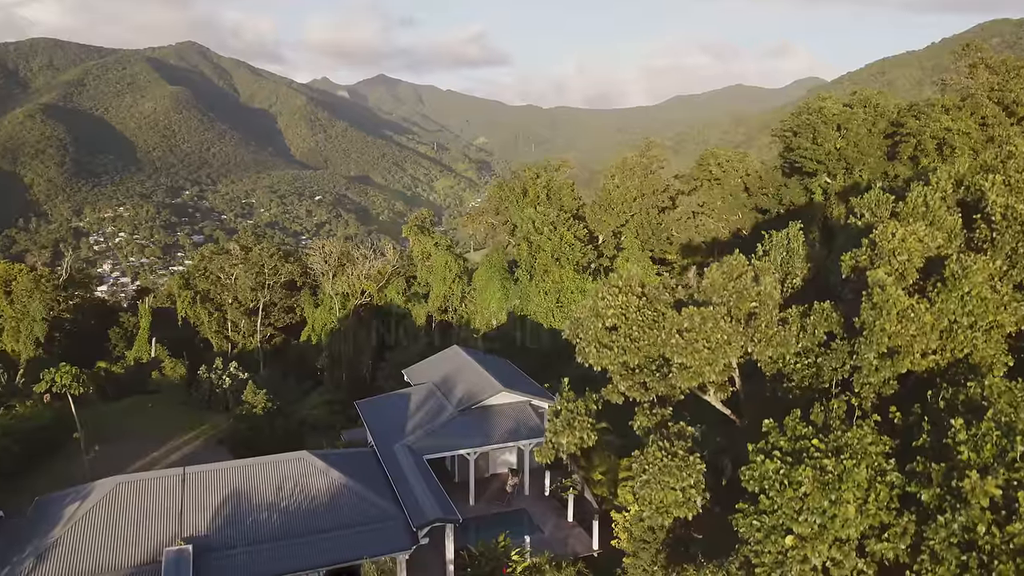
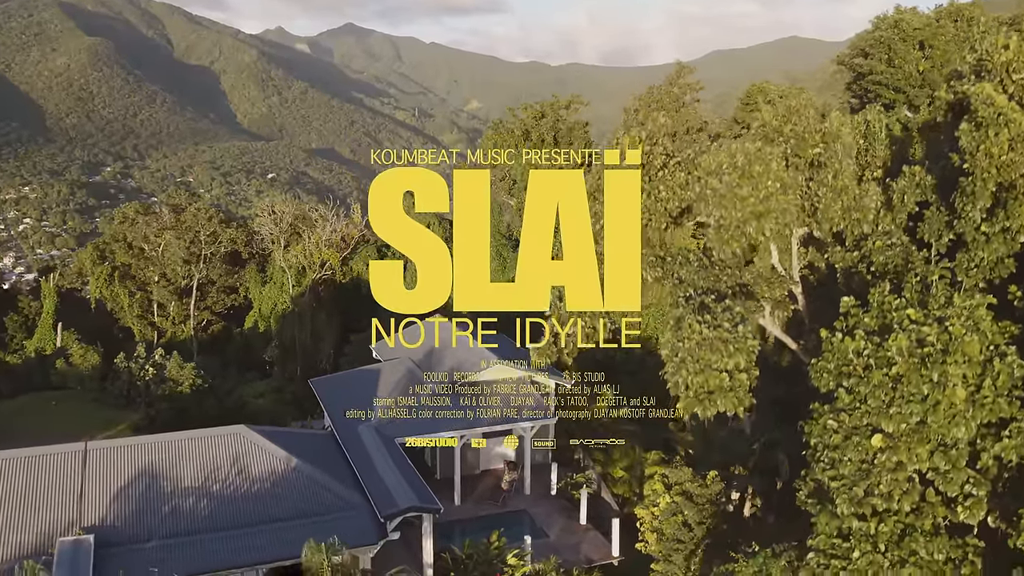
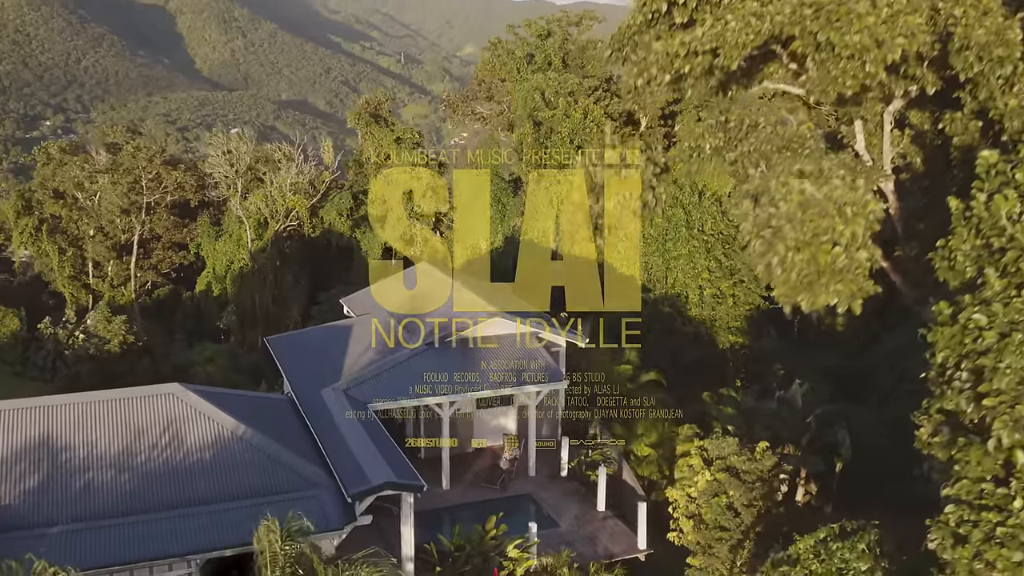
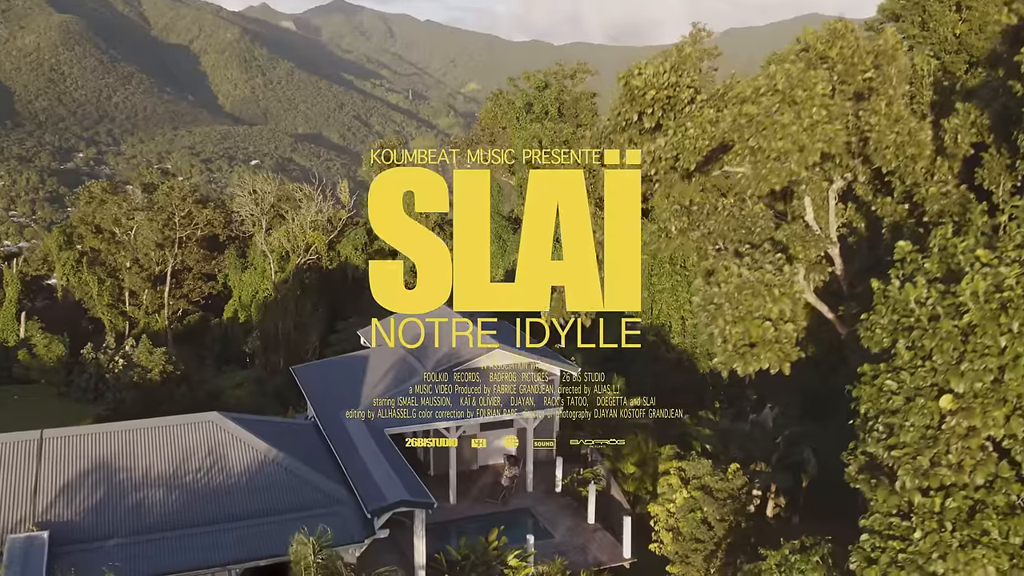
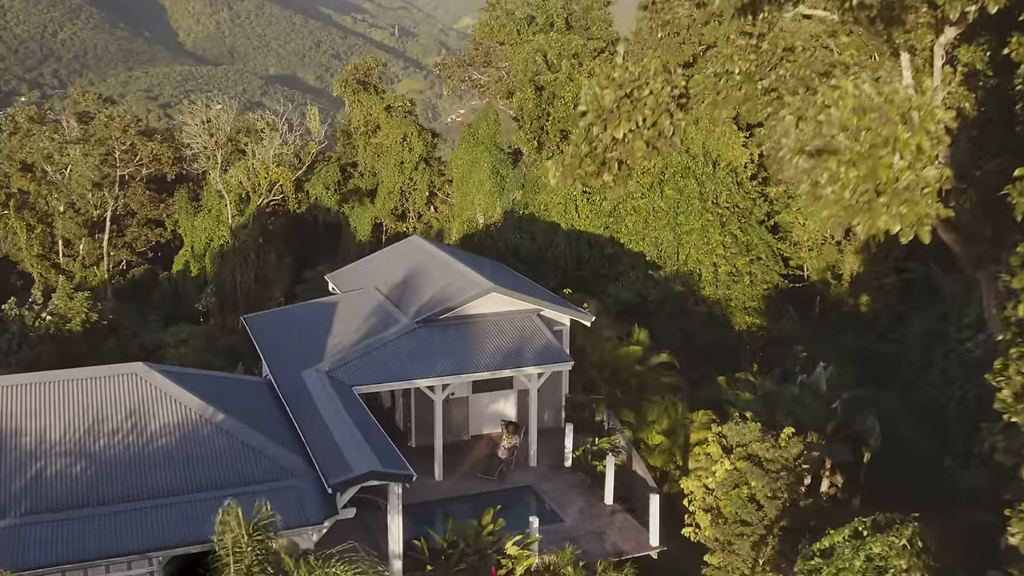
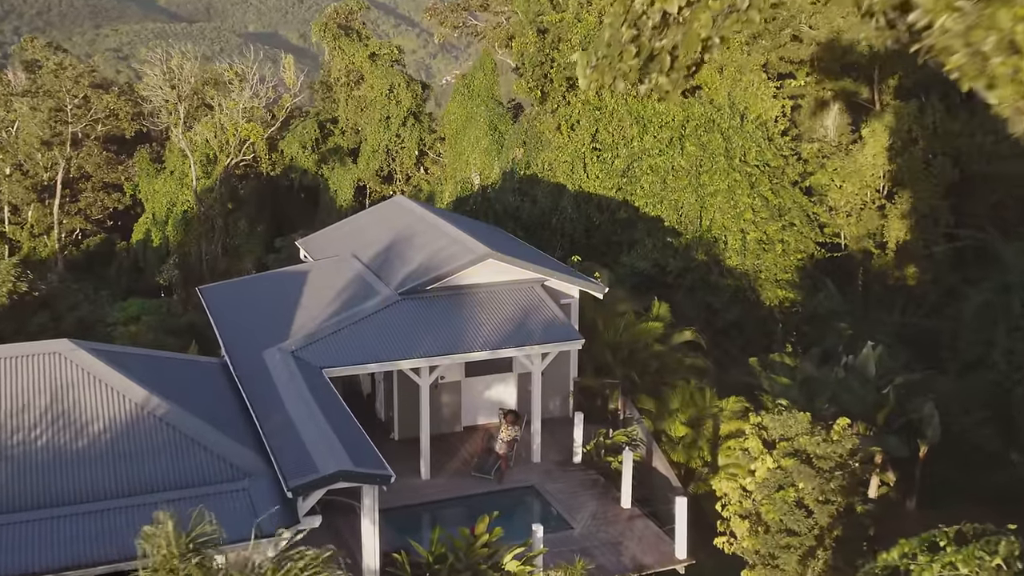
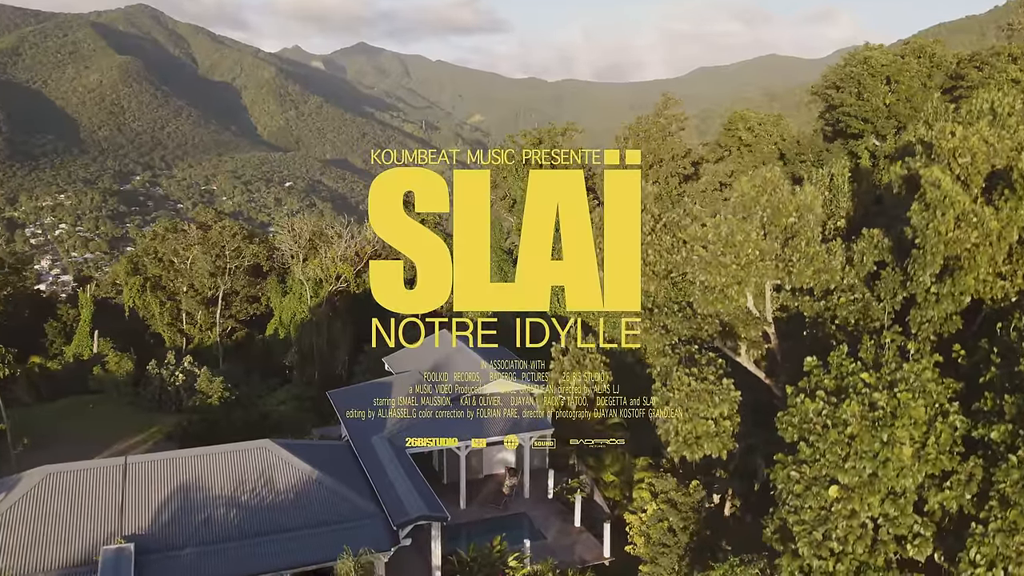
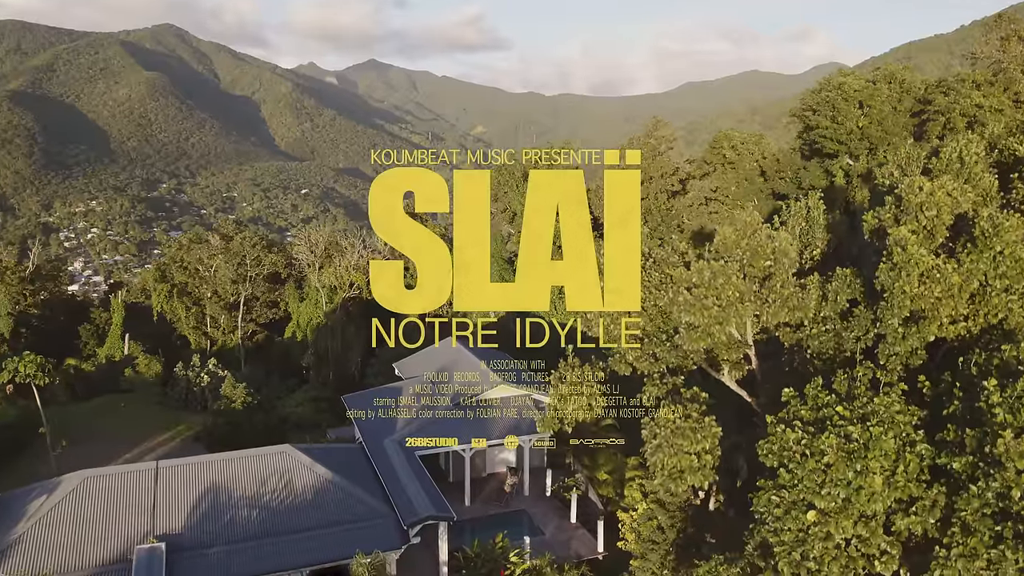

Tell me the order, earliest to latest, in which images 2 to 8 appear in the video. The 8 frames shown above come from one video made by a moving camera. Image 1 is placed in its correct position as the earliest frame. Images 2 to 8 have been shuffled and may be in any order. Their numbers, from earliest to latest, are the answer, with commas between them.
8, 7, 2, 4, 3, 5, 6
